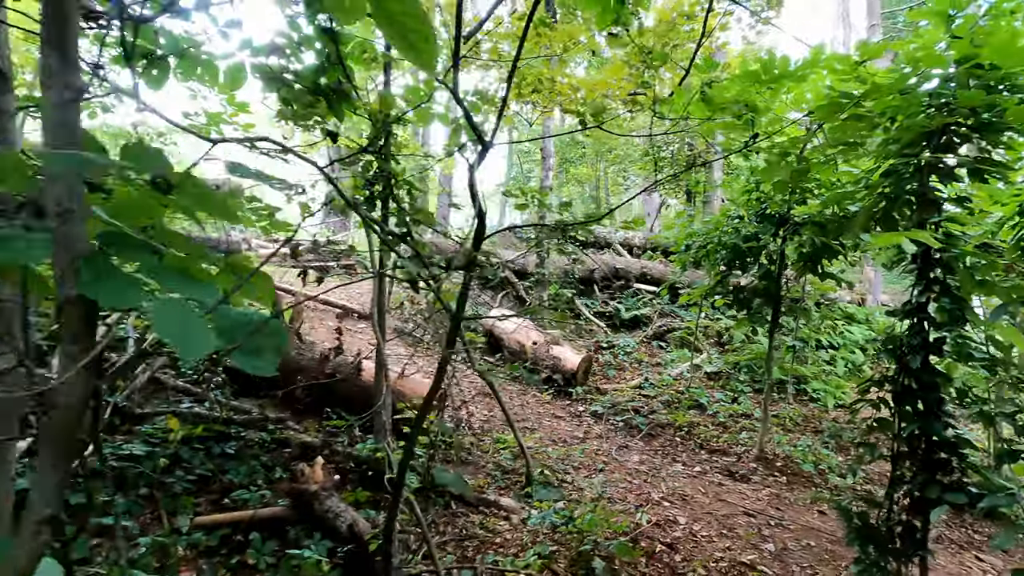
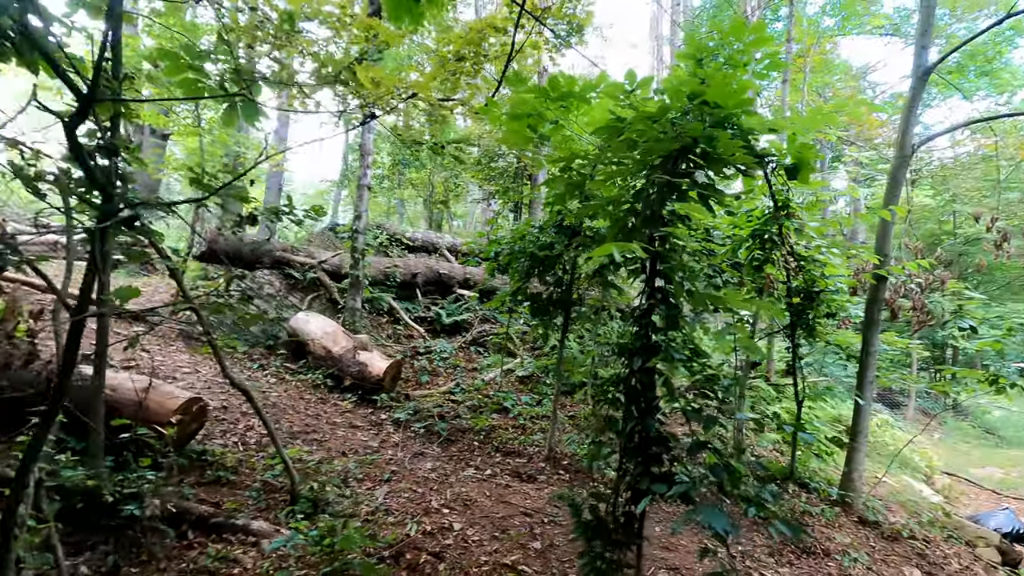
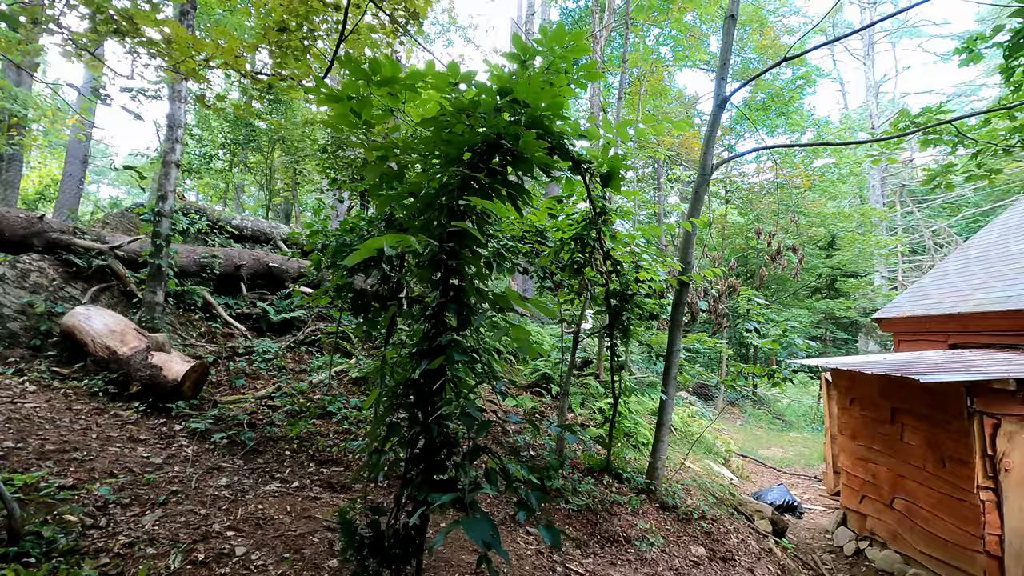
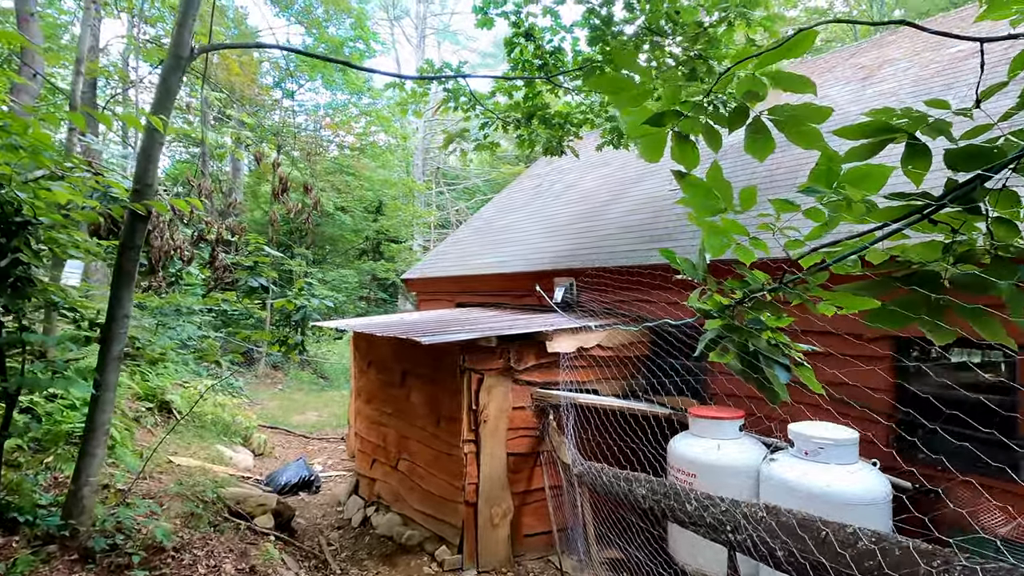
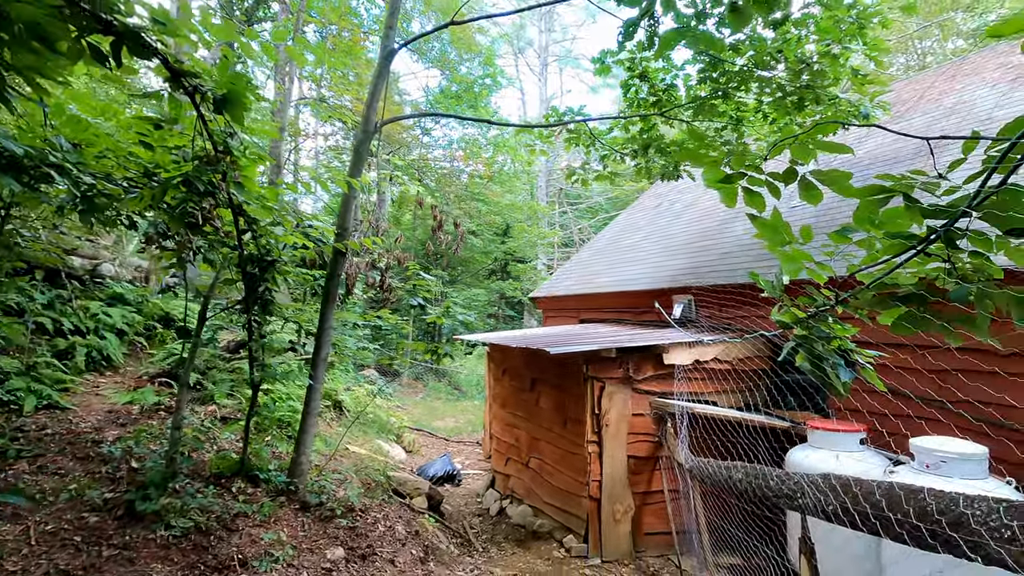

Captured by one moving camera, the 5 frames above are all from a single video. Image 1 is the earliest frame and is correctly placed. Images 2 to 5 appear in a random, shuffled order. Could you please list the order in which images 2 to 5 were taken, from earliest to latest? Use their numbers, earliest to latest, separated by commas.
2, 3, 5, 4
